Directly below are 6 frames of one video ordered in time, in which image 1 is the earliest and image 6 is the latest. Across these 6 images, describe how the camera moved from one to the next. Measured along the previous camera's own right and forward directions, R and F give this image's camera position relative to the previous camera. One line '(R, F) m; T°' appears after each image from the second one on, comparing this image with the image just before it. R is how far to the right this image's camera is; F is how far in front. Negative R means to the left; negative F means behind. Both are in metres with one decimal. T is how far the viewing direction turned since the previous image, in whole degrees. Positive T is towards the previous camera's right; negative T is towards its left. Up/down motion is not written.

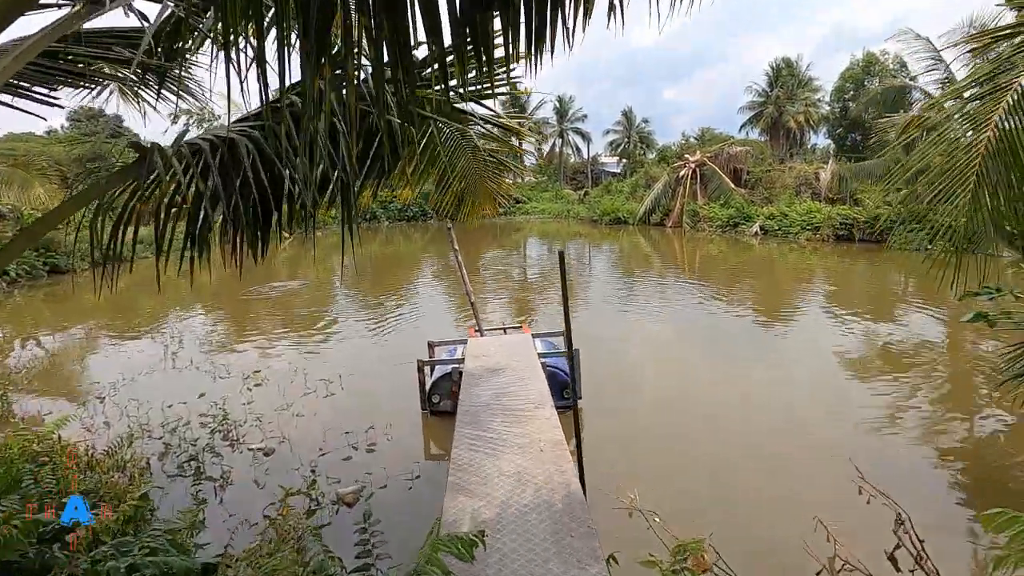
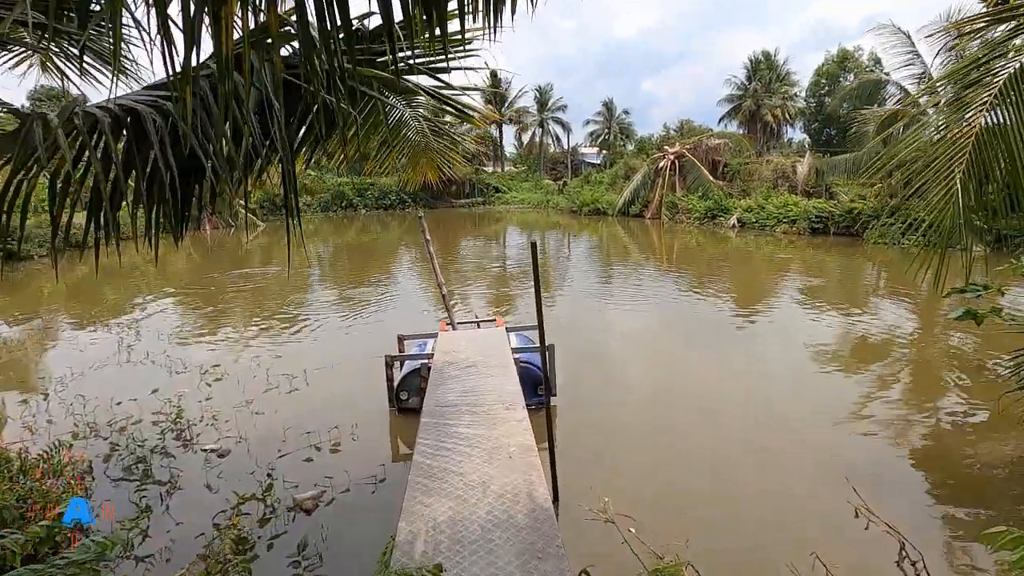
(0.0, +0.2) m; +2°
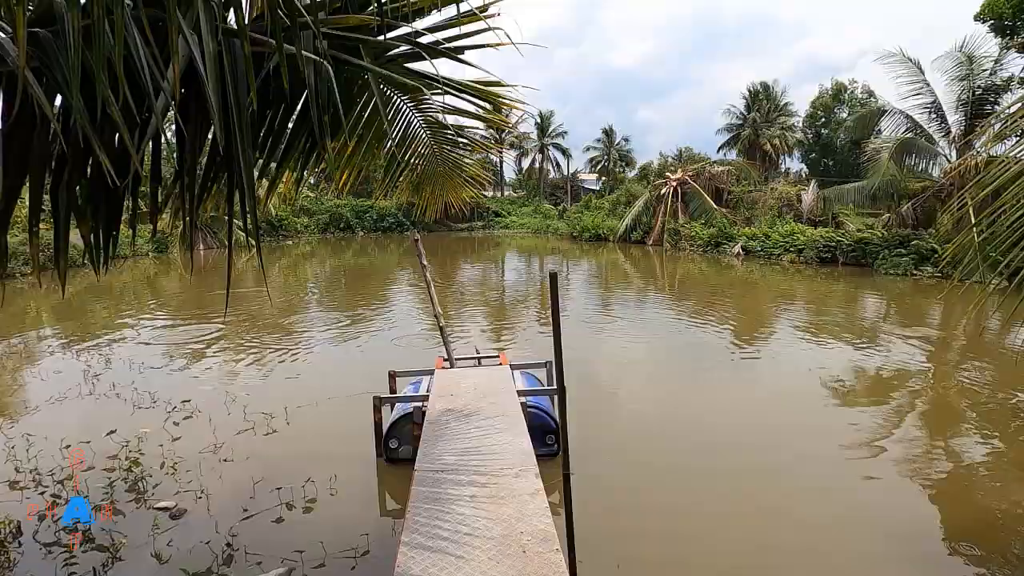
(-0.1, +0.4) m; 0°
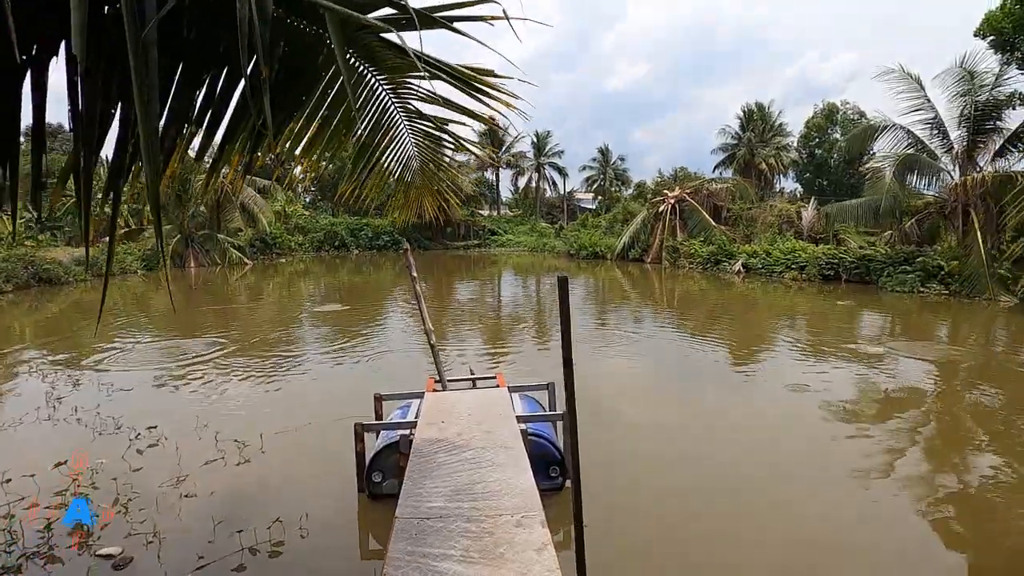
(0.0, +0.3) m; 0°
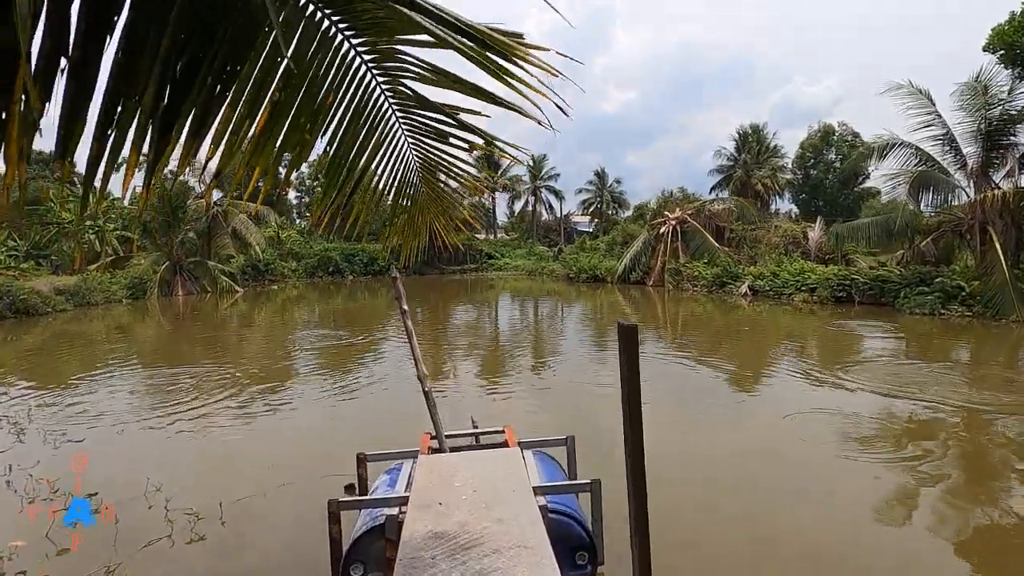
(-0.1, +0.6) m; 0°
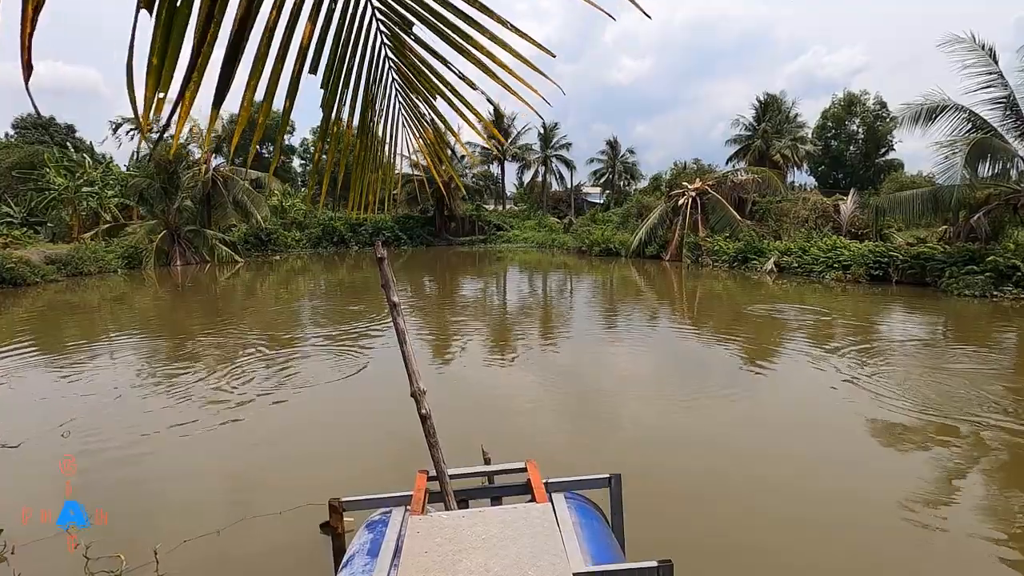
(-0.1, +0.8) m; -1°
